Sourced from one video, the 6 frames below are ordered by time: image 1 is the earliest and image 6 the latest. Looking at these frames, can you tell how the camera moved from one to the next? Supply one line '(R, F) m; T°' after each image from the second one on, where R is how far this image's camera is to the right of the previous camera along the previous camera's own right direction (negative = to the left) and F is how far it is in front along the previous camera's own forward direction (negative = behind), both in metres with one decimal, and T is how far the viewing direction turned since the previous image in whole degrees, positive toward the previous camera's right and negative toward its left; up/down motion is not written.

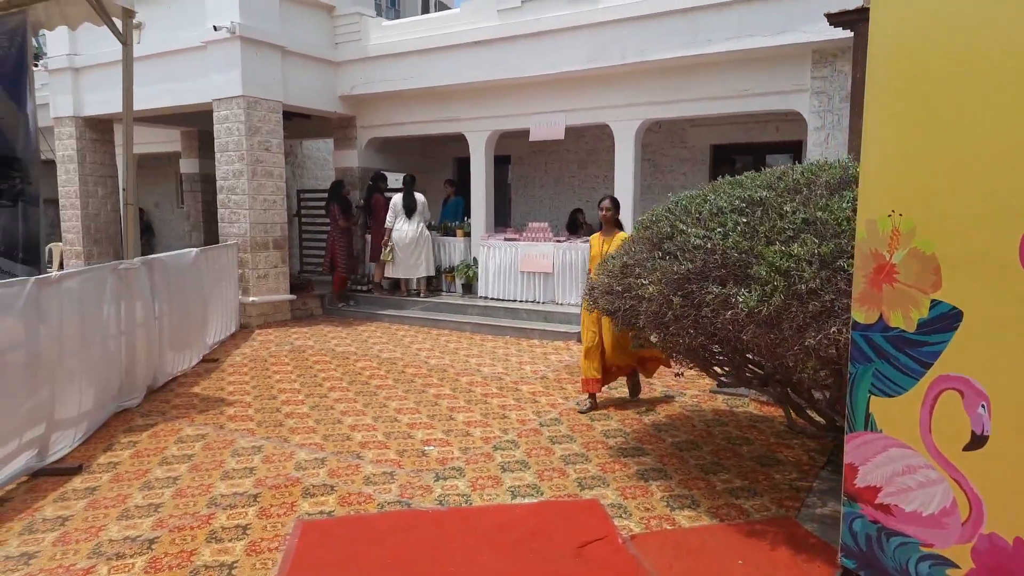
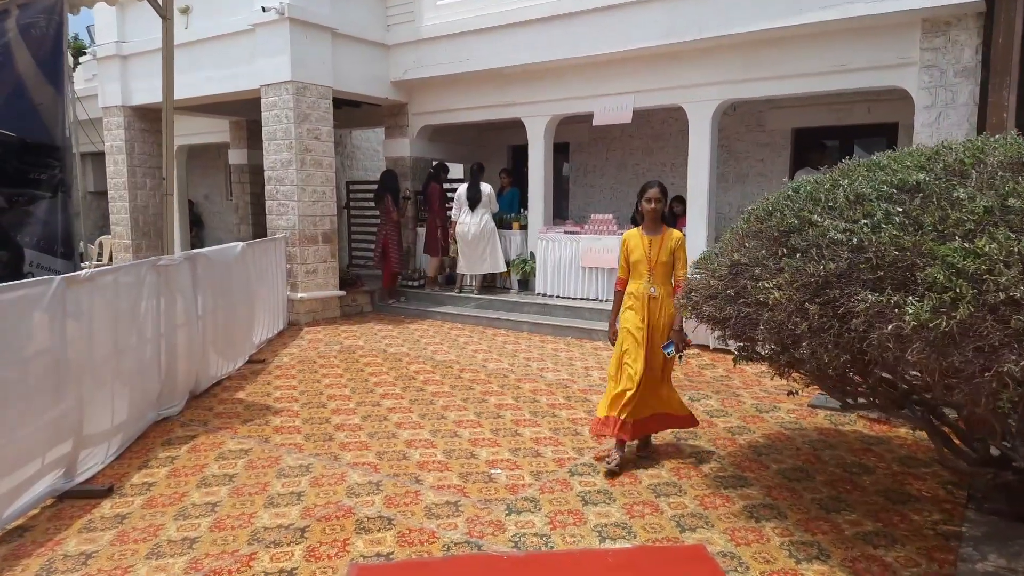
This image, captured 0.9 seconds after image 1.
(-0.2, +0.5) m; -4°
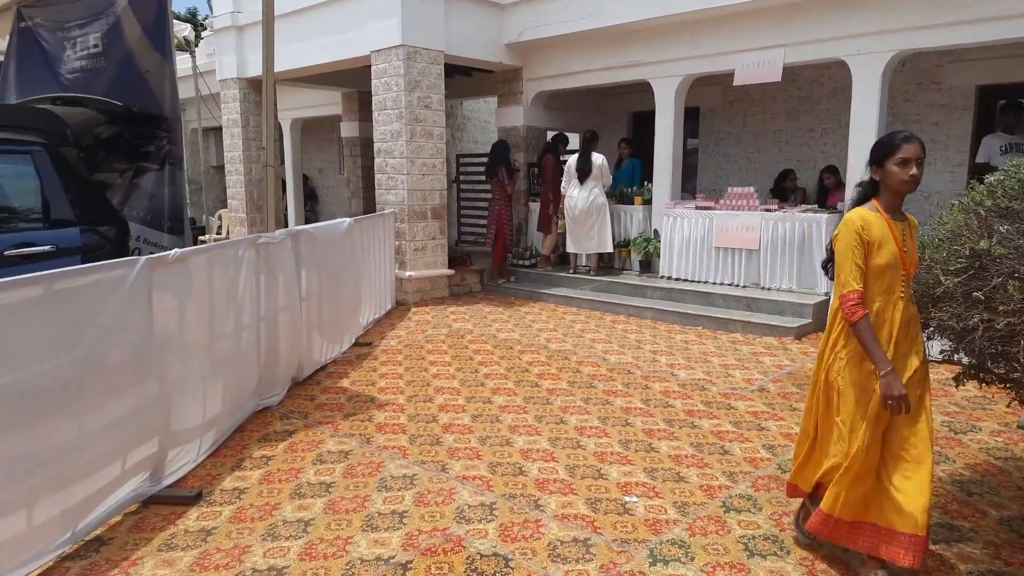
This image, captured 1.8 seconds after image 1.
(-0.2, +0.6) m; -9°
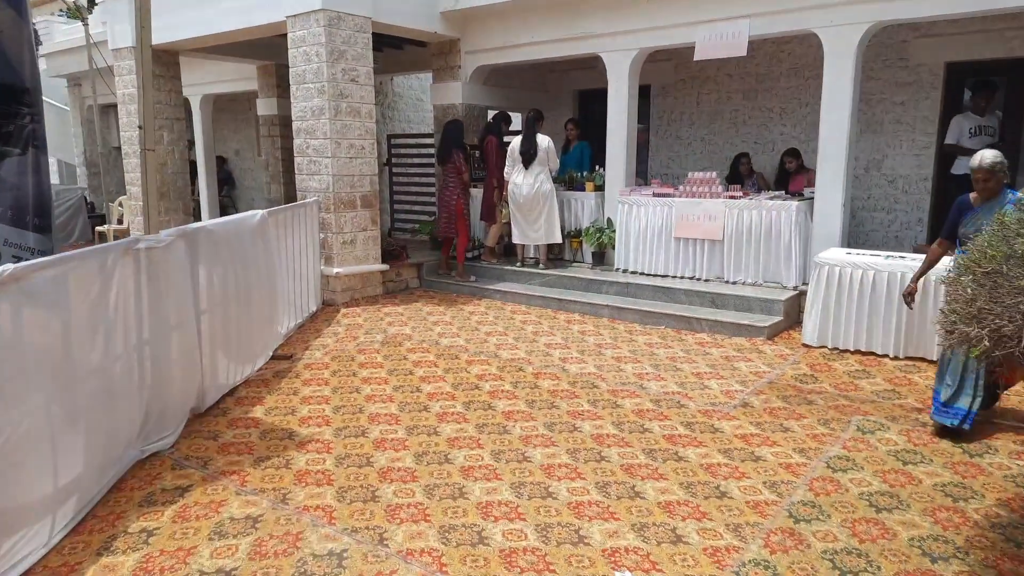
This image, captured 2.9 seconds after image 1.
(-0.1, +0.7) m; +5°
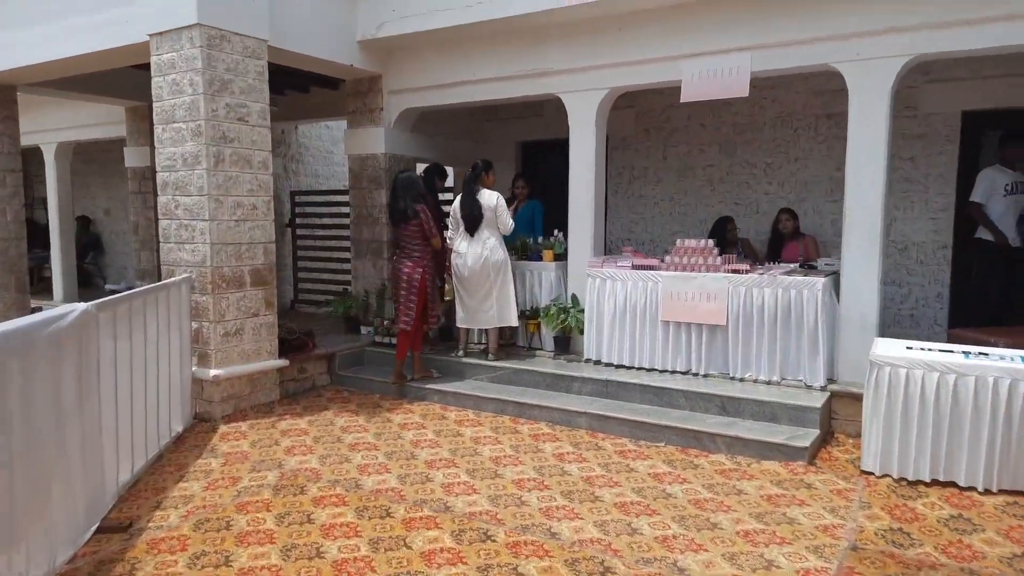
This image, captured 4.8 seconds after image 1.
(-0.2, +1.5) m; +7°
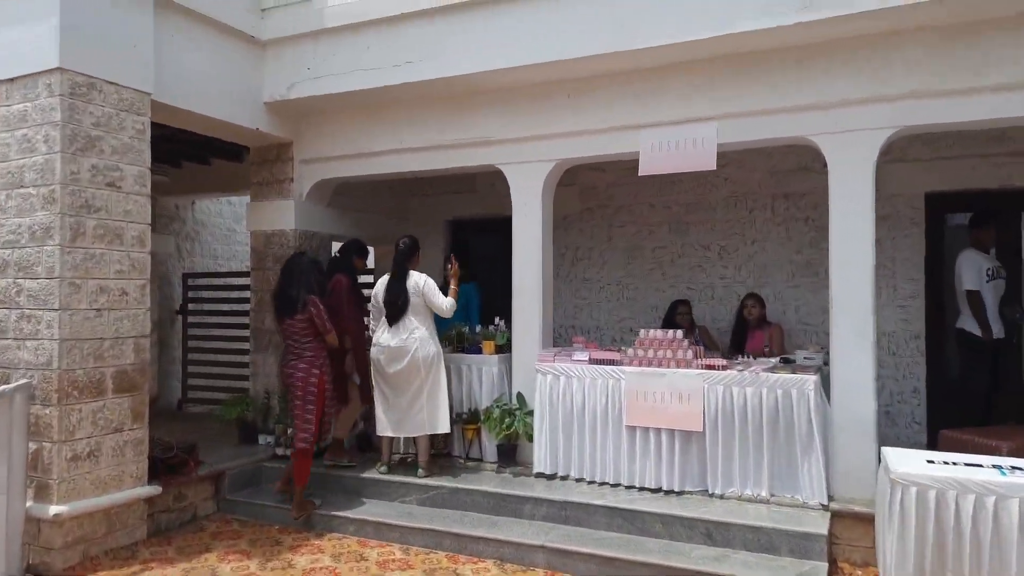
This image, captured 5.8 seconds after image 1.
(-0.1, +0.8) m; +7°
